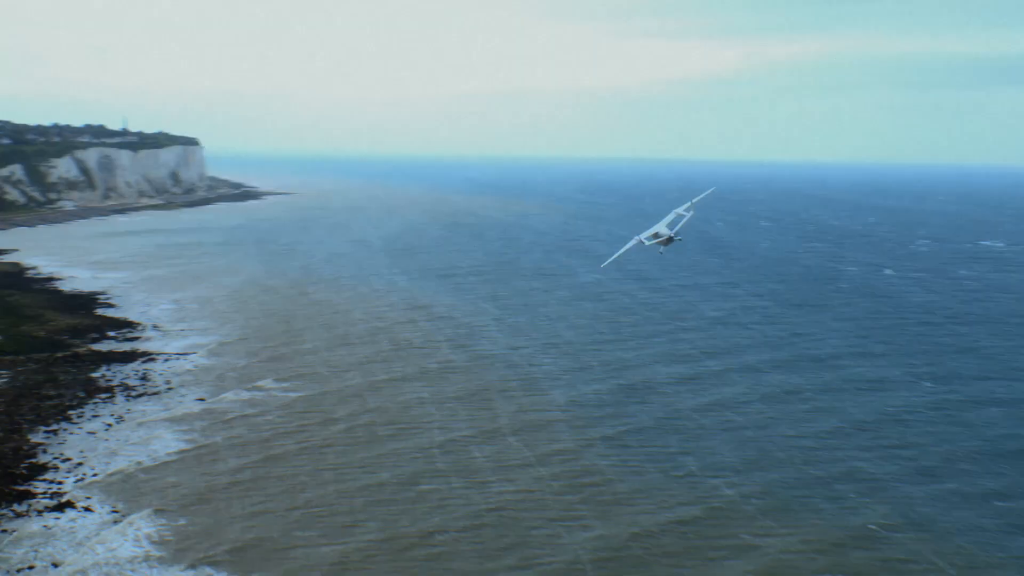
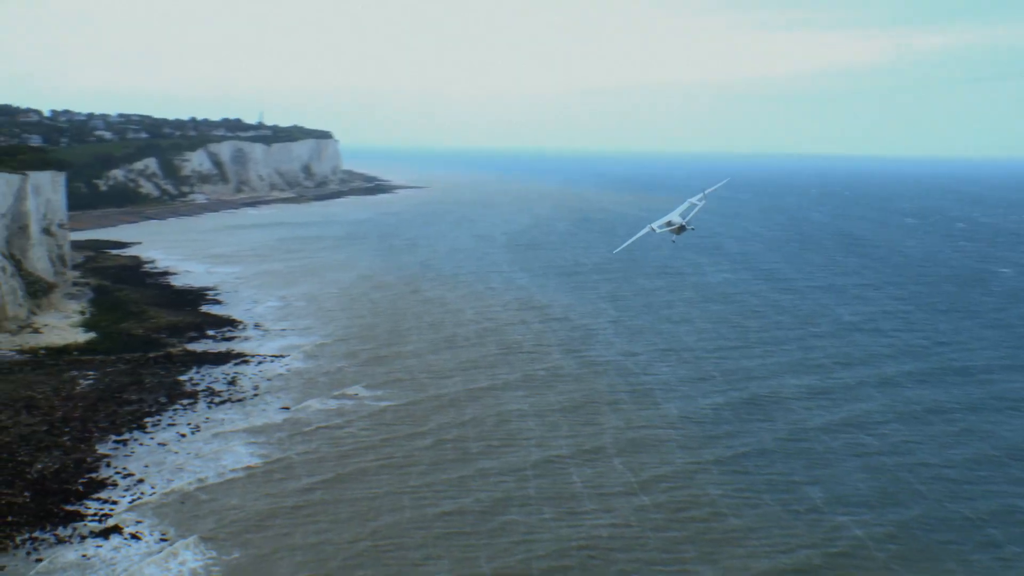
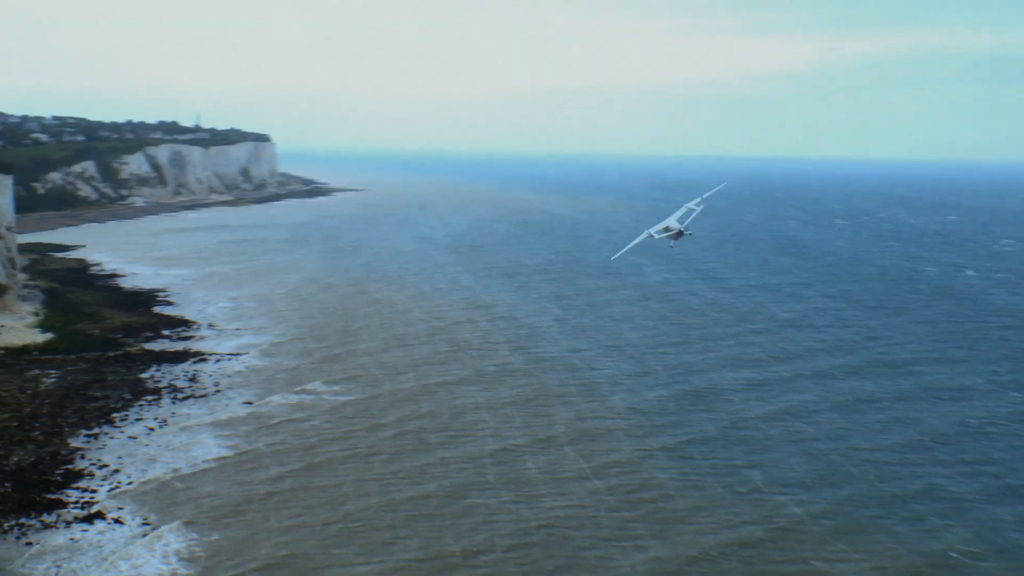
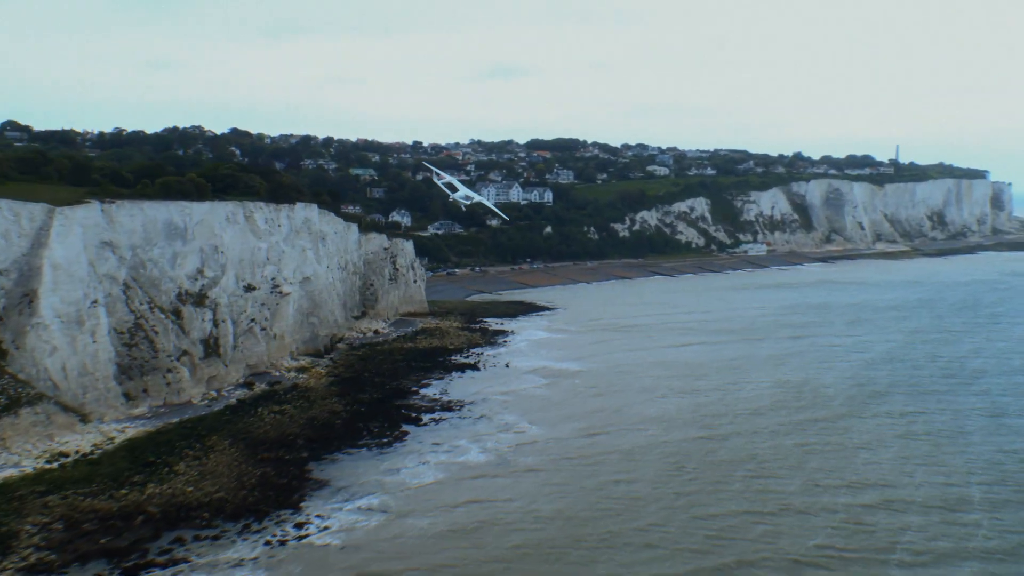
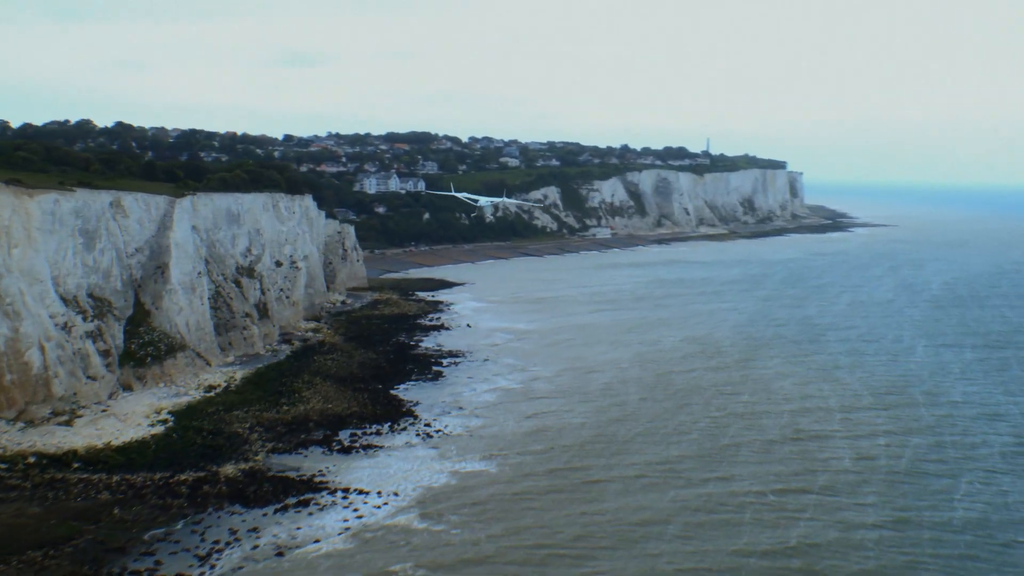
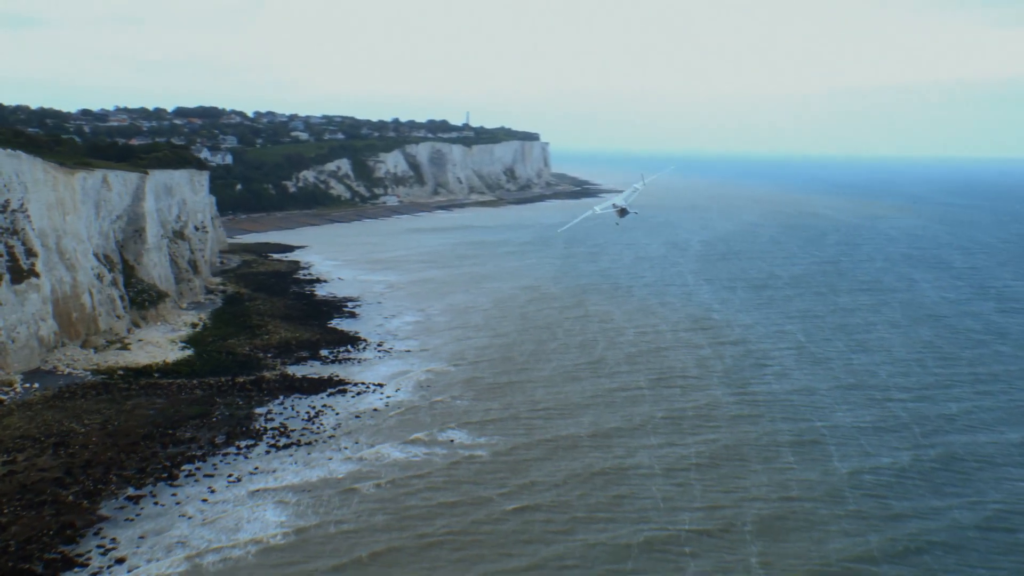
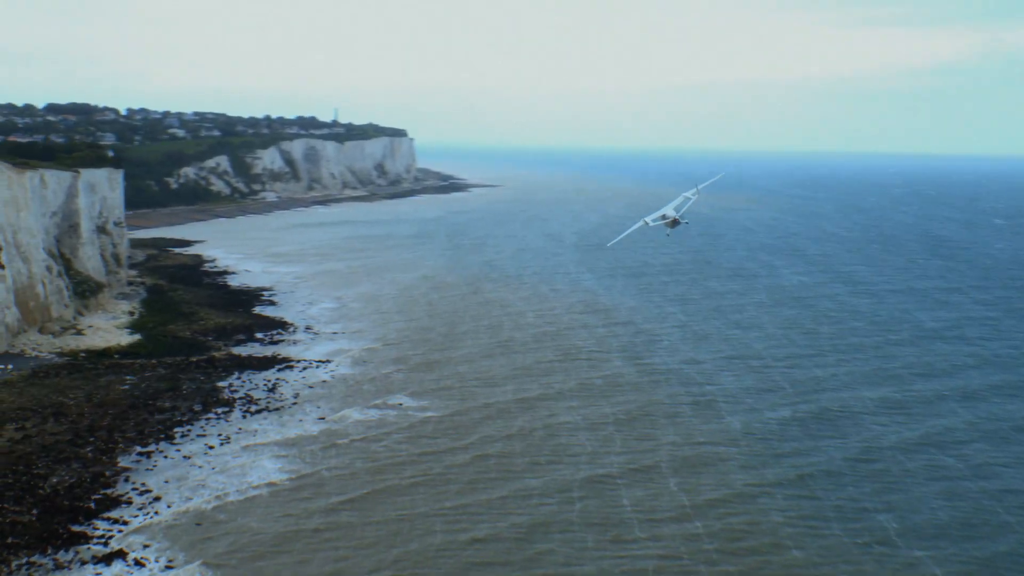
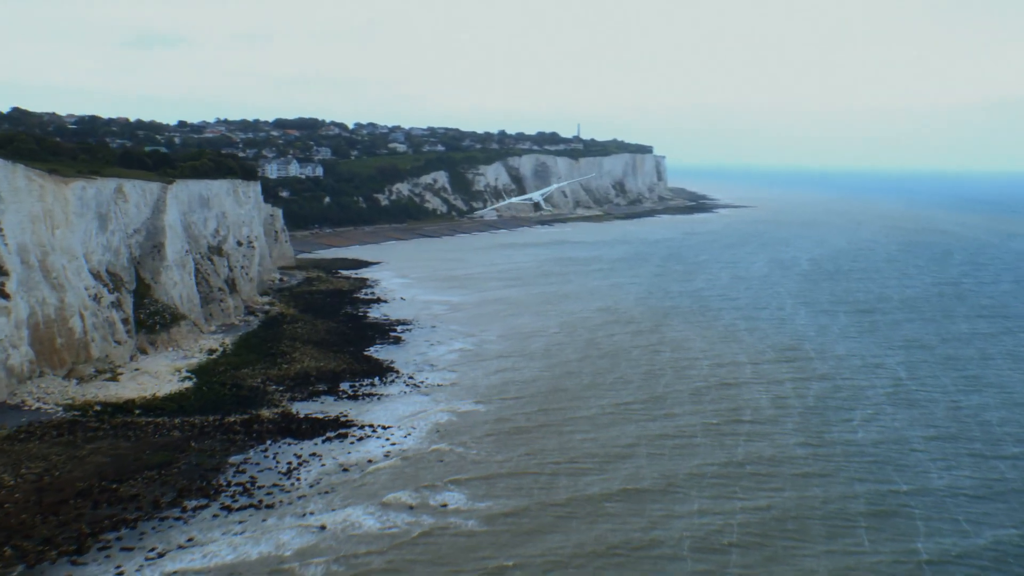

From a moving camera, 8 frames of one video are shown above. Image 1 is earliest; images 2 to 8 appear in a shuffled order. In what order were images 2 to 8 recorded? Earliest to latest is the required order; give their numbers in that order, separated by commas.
3, 2, 7, 6, 8, 5, 4
